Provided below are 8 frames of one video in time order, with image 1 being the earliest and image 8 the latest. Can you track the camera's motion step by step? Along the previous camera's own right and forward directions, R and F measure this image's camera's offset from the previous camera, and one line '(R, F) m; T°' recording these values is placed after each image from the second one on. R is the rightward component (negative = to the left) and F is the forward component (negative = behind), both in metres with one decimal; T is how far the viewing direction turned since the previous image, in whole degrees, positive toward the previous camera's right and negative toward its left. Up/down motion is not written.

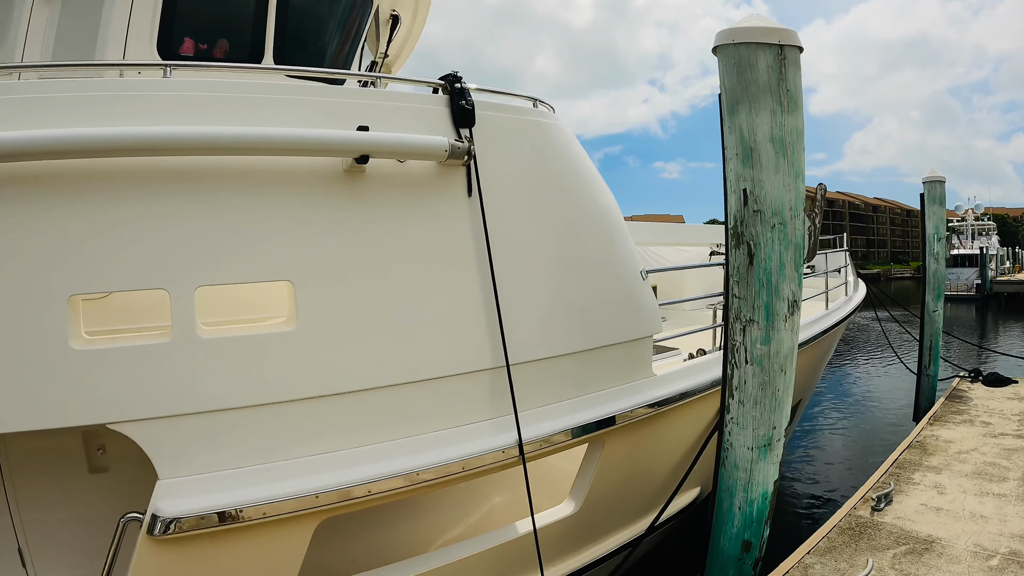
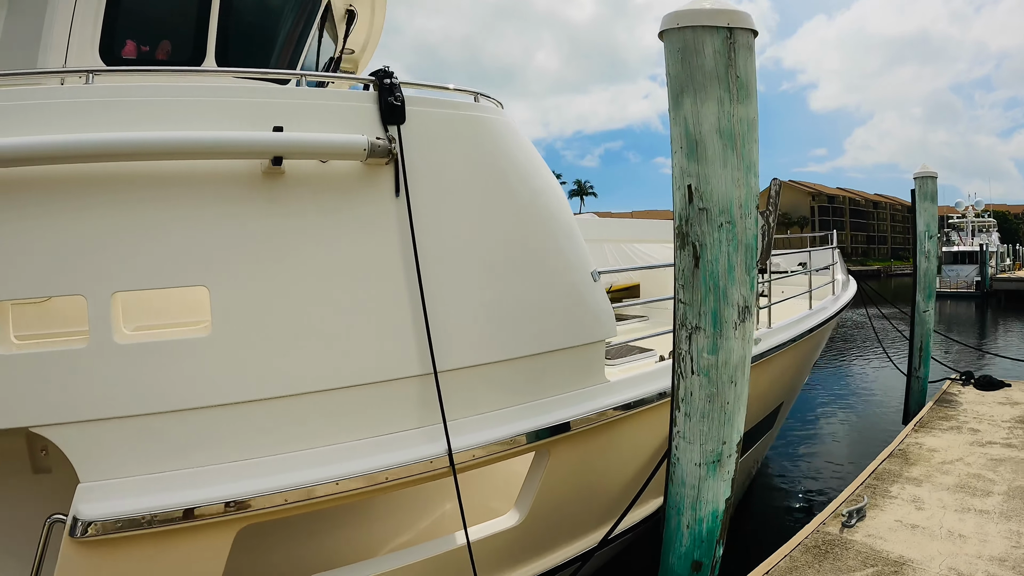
(+0.2, +0.1) m; 0°
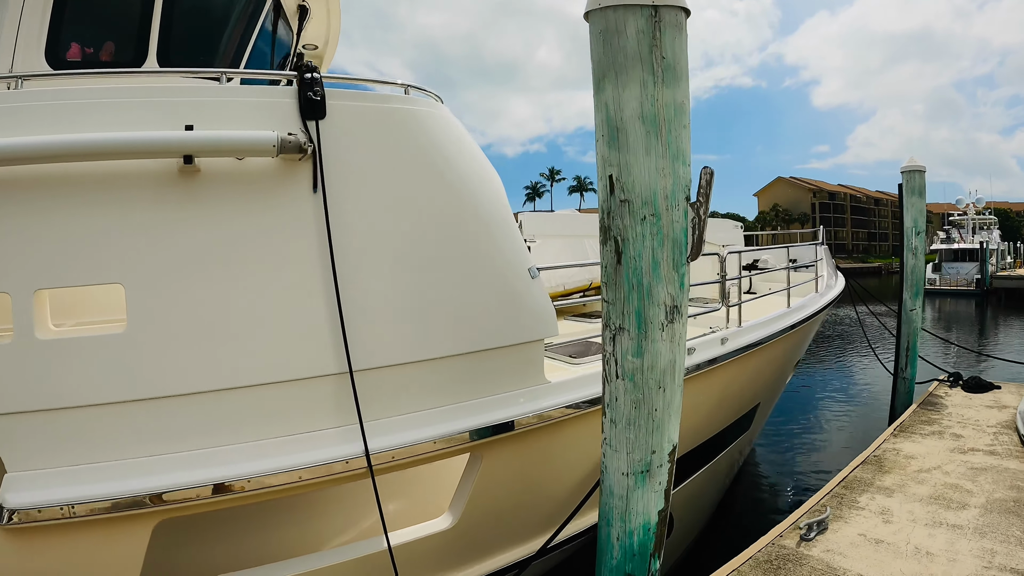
(+0.2, +0.1) m; 0°
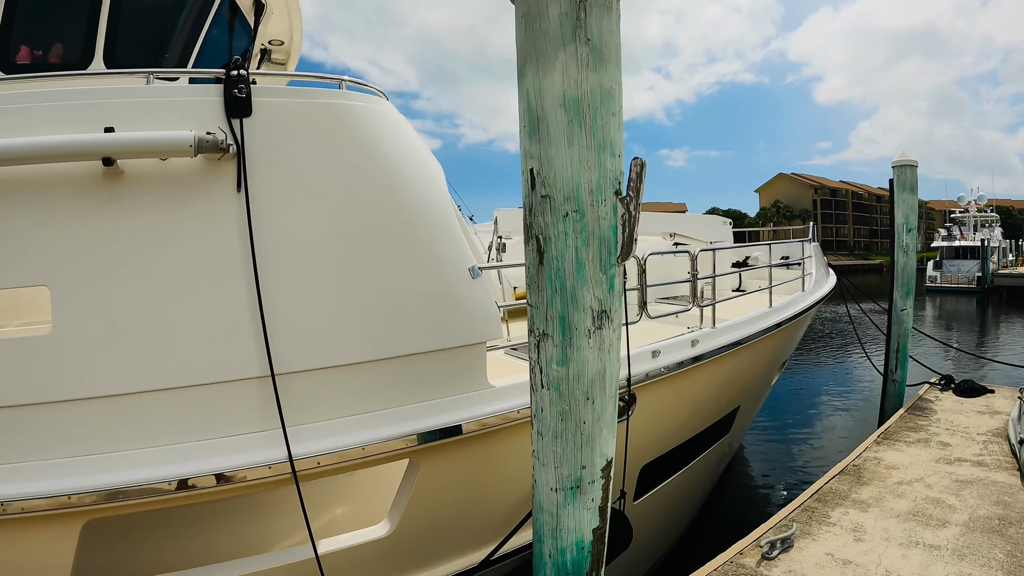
(+0.2, +0.2) m; 0°
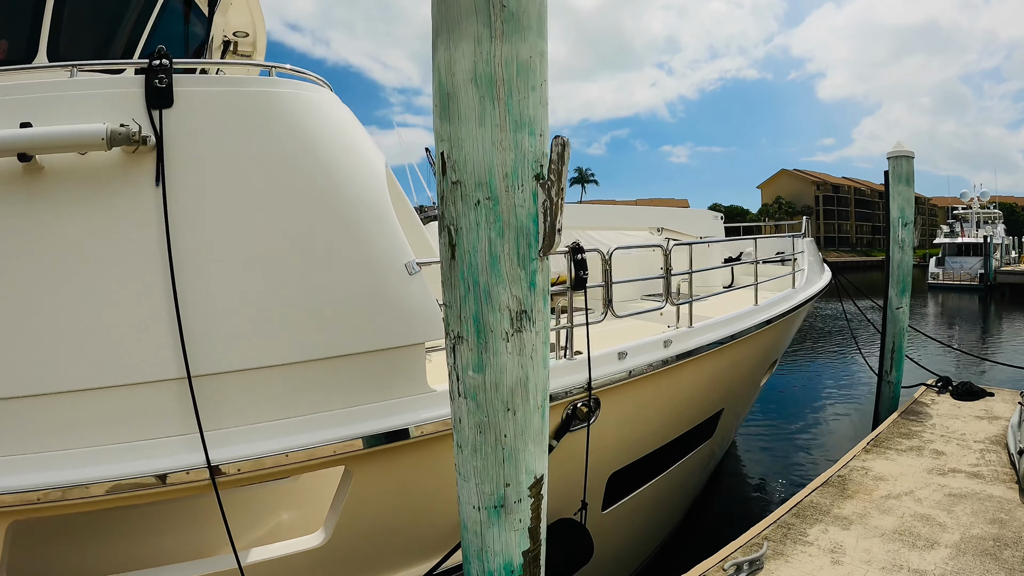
(+0.2, +0.2) m; 0°
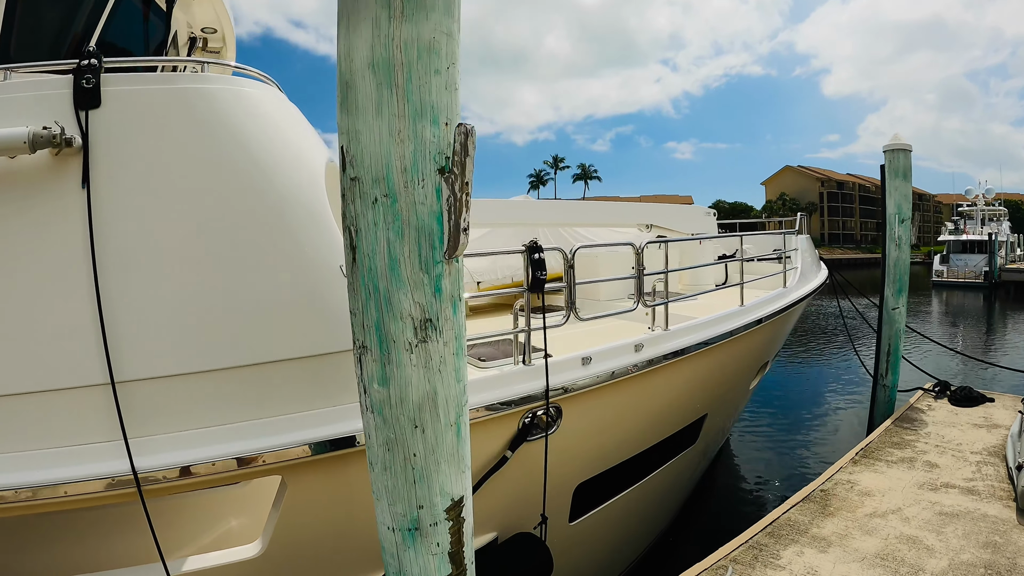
(+0.2, +0.2) m; 0°
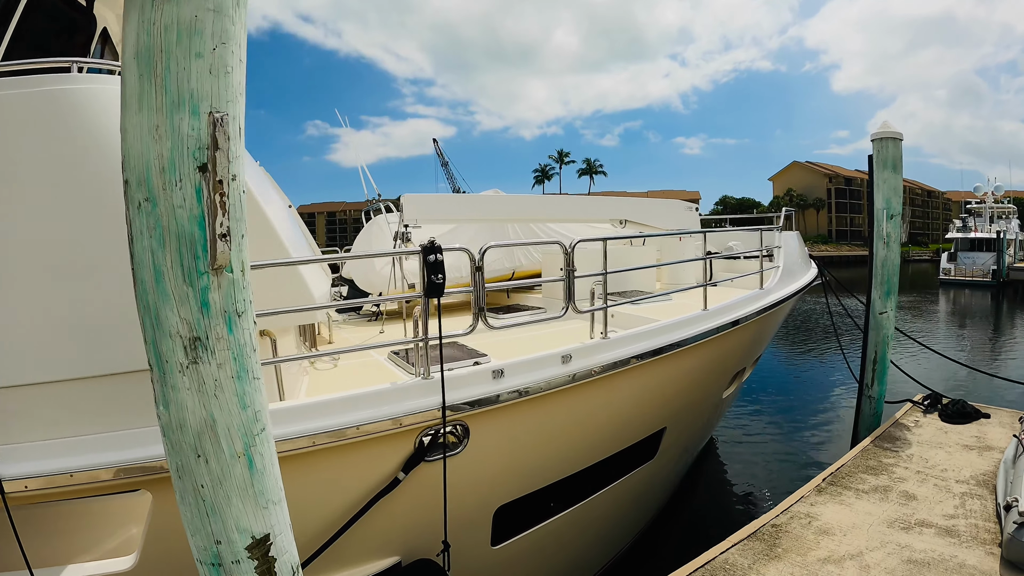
(+0.4, +0.3) m; -1°
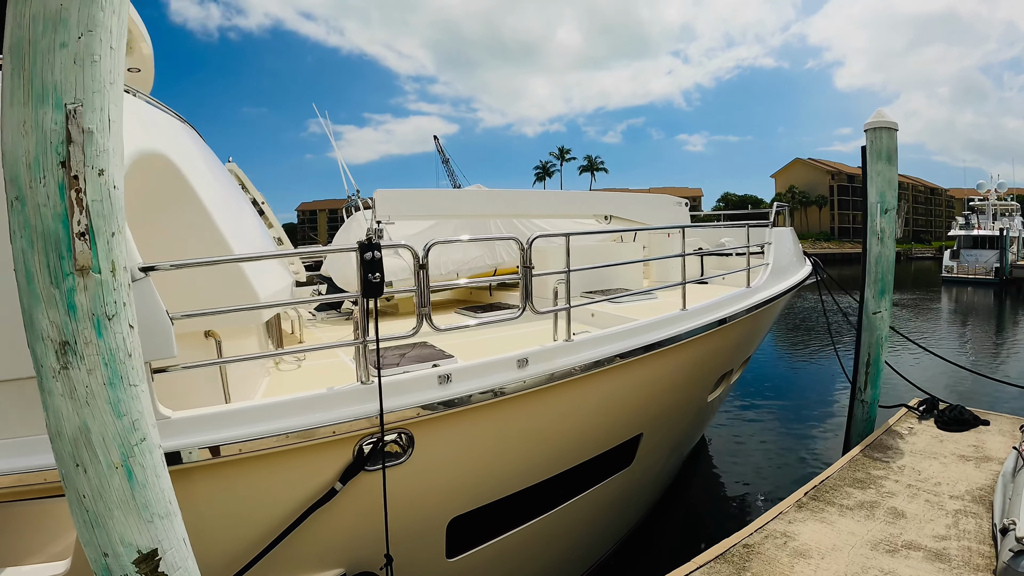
(+0.2, +0.2) m; 0°
